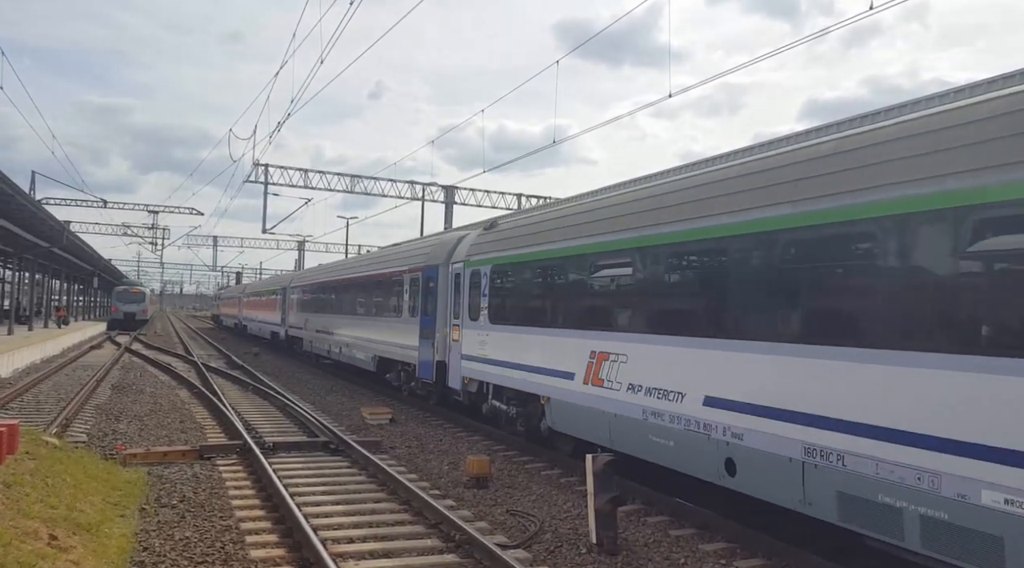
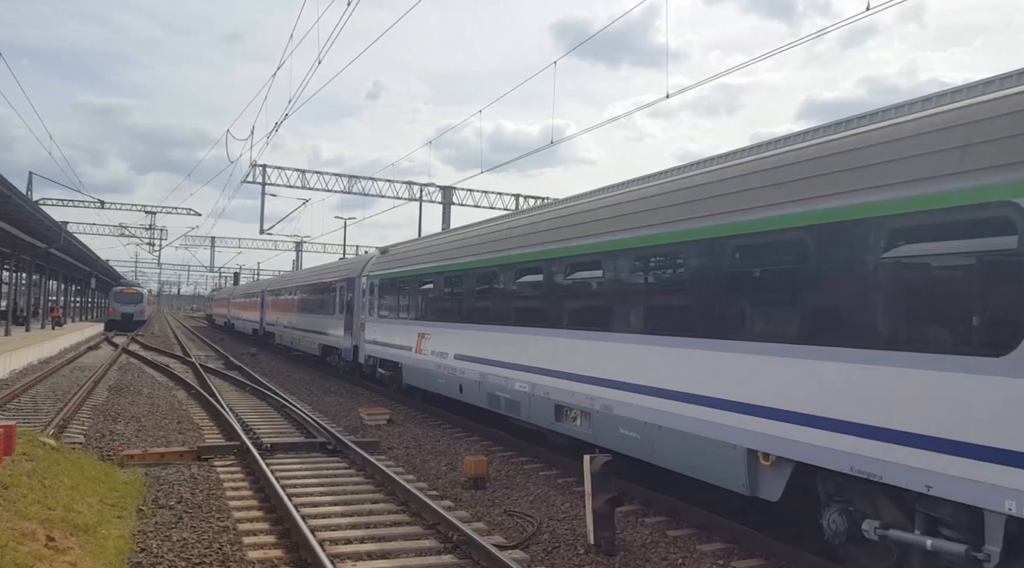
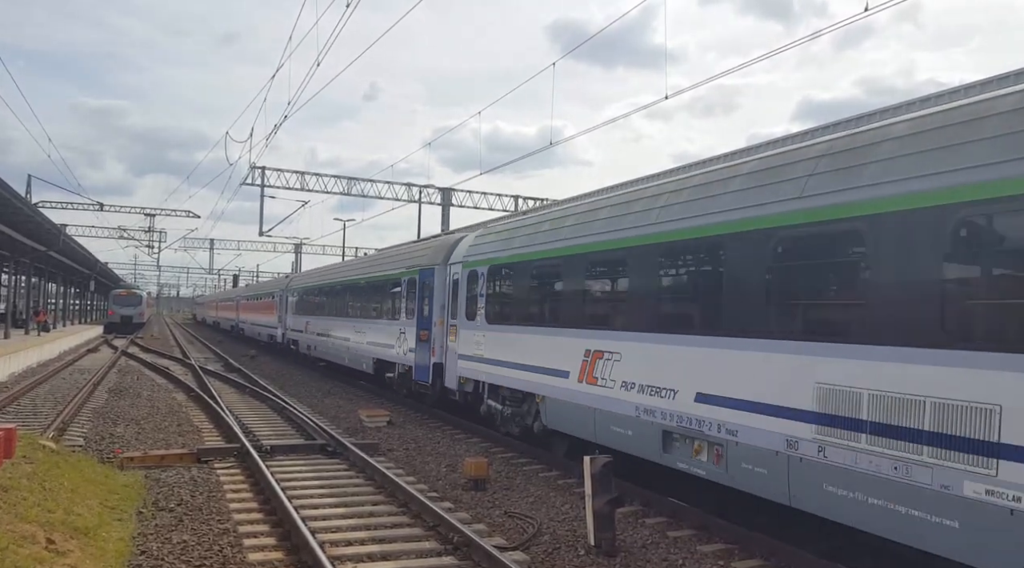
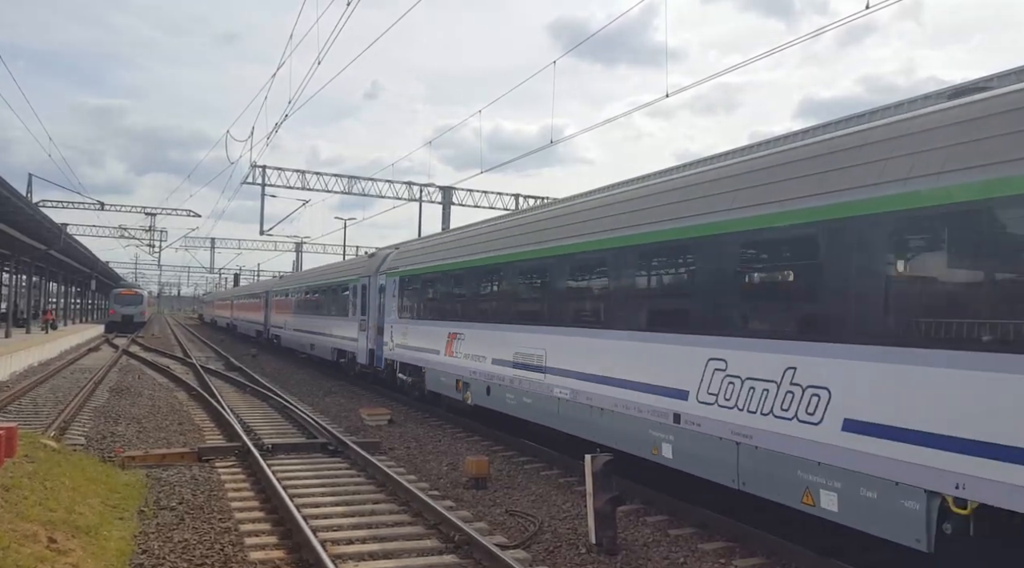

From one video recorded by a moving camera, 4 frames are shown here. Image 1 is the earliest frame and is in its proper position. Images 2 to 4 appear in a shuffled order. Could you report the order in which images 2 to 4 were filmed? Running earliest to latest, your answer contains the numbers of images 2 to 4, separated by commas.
2, 4, 3
